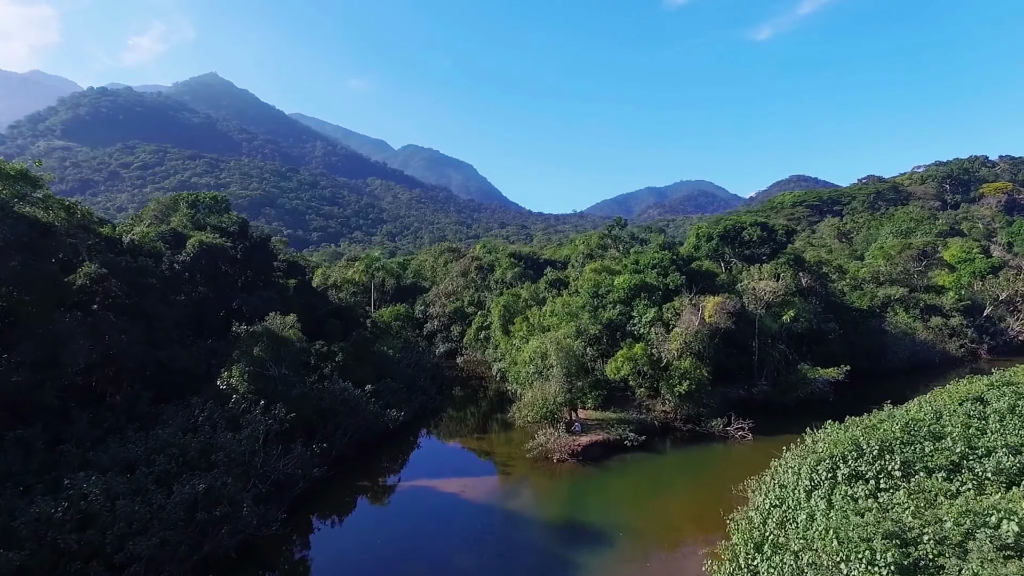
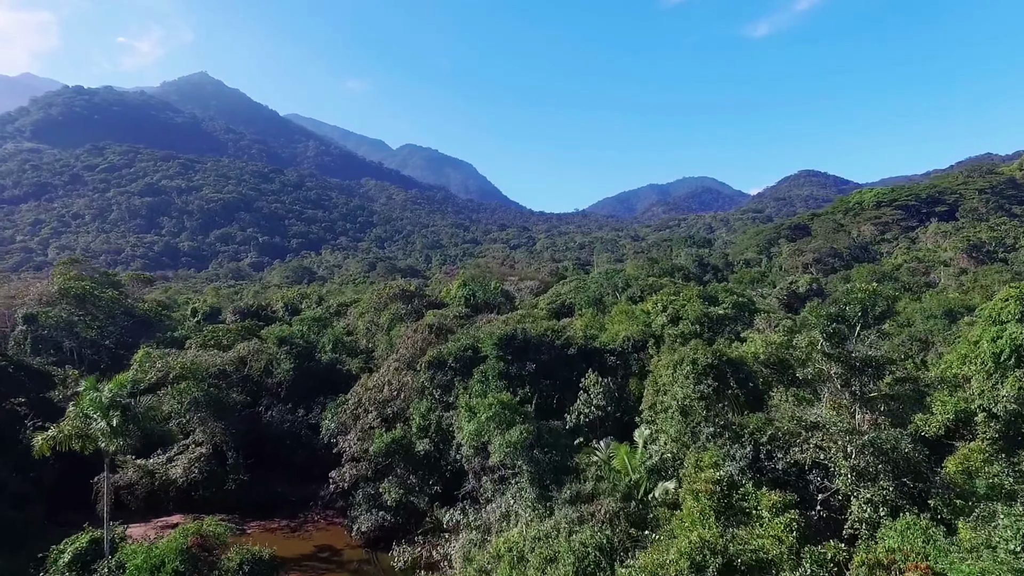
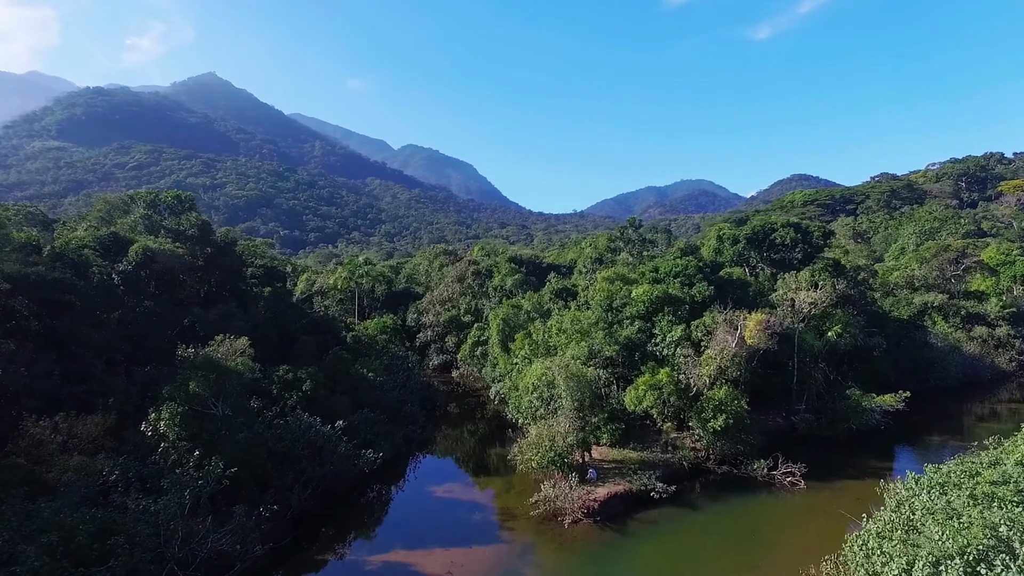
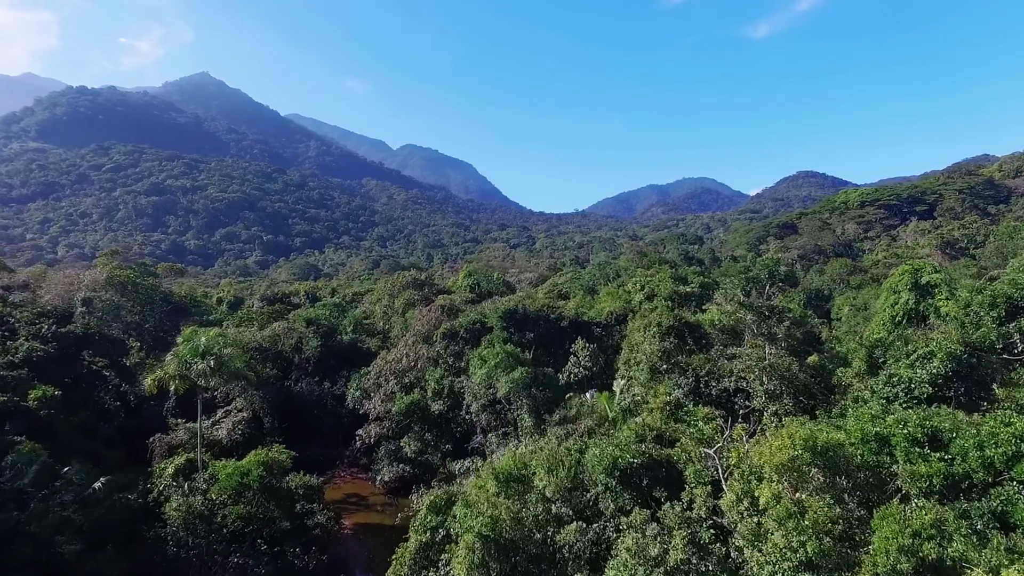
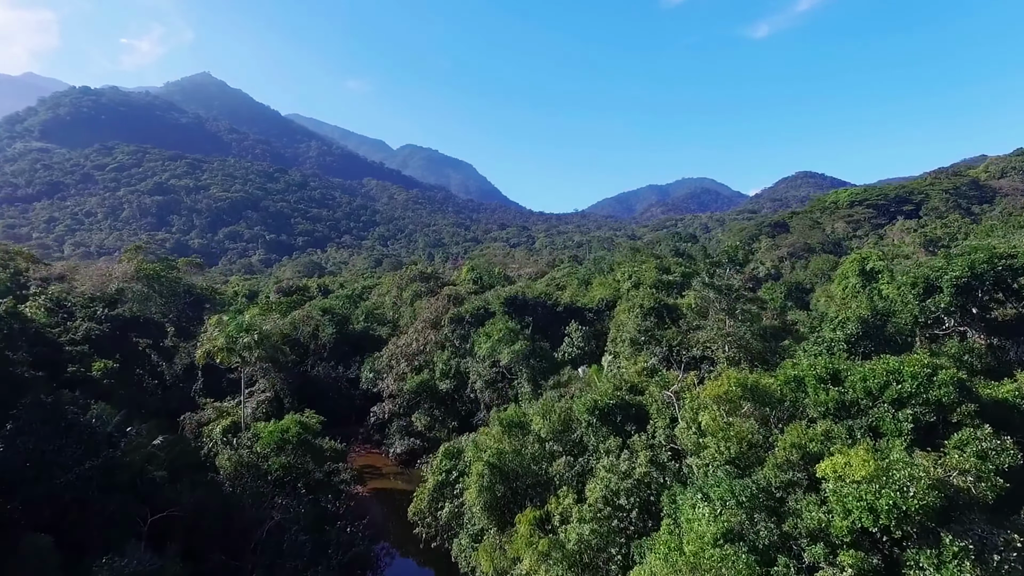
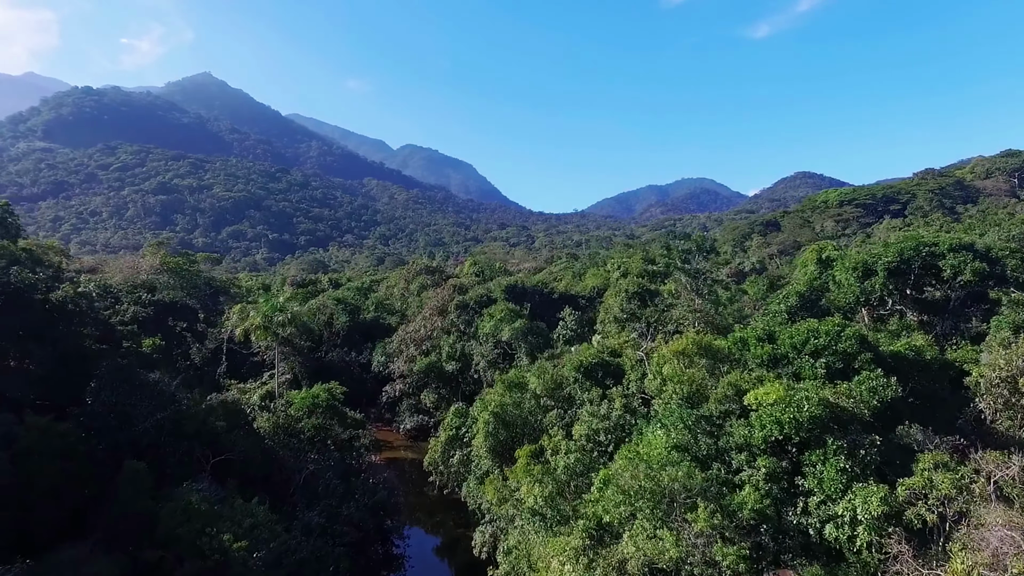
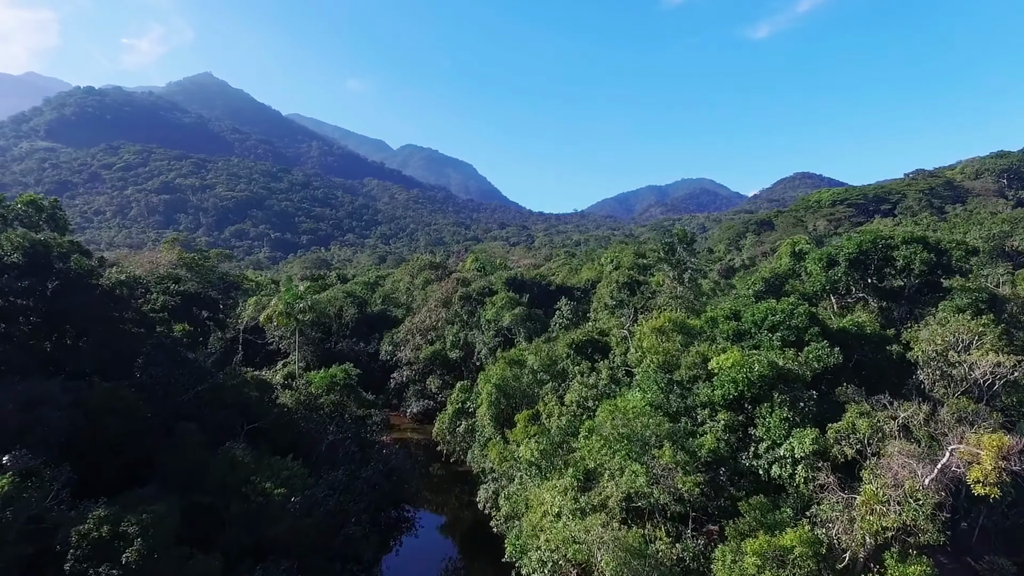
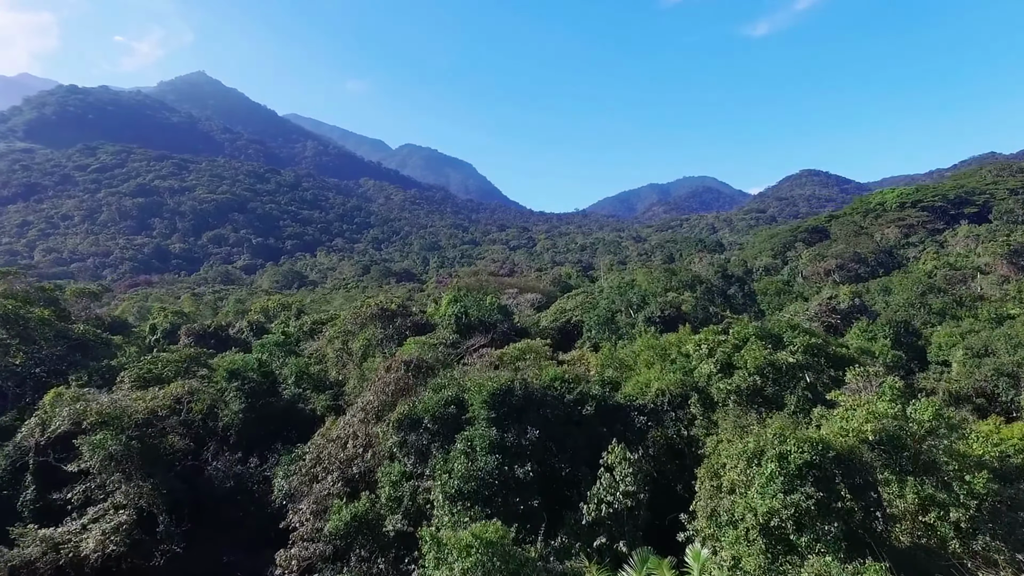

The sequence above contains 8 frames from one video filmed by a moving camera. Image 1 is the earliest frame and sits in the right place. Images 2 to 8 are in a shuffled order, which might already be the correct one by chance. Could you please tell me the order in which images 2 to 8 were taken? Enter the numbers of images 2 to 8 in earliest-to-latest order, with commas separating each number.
3, 7, 6, 5, 4, 2, 8
